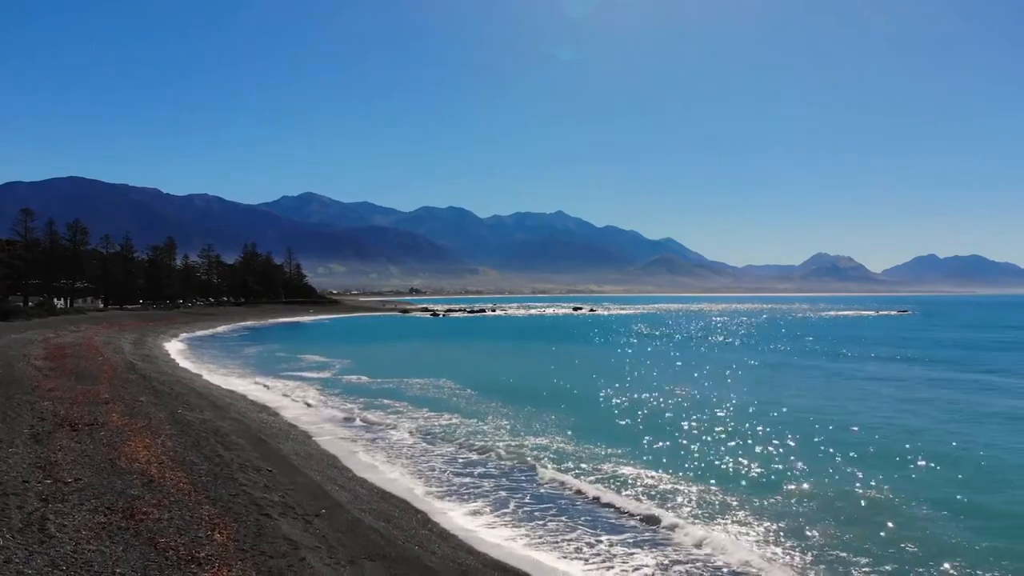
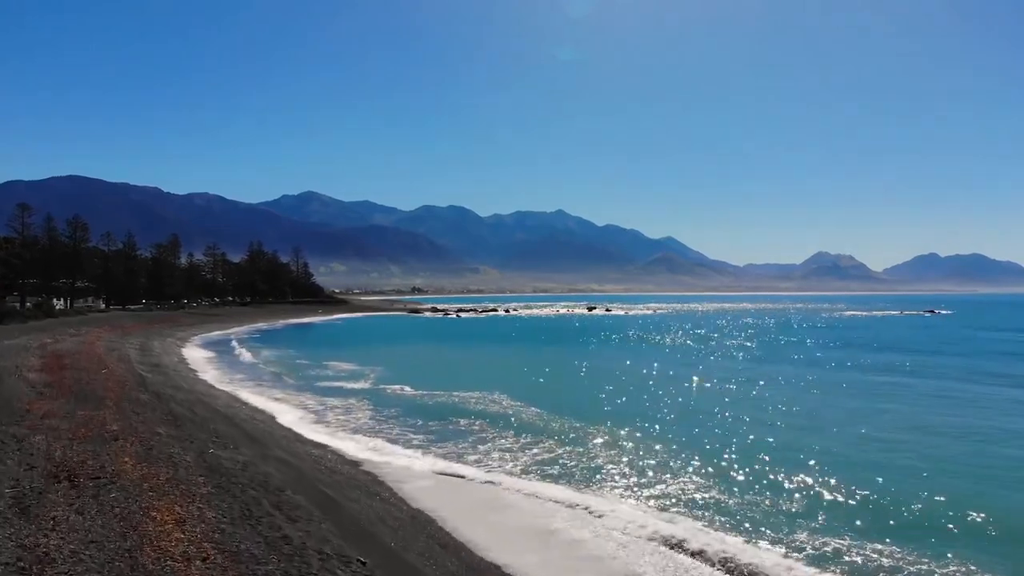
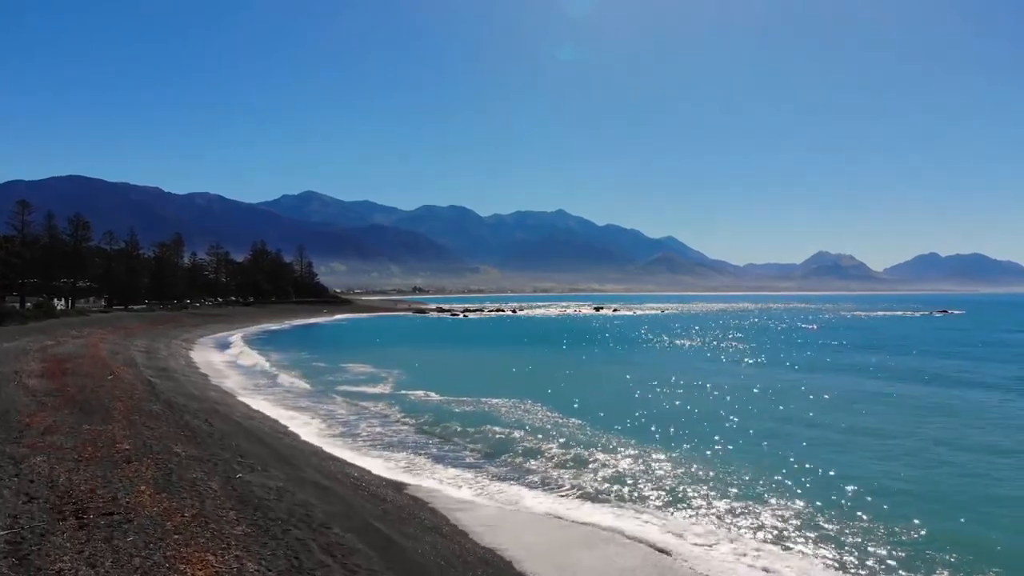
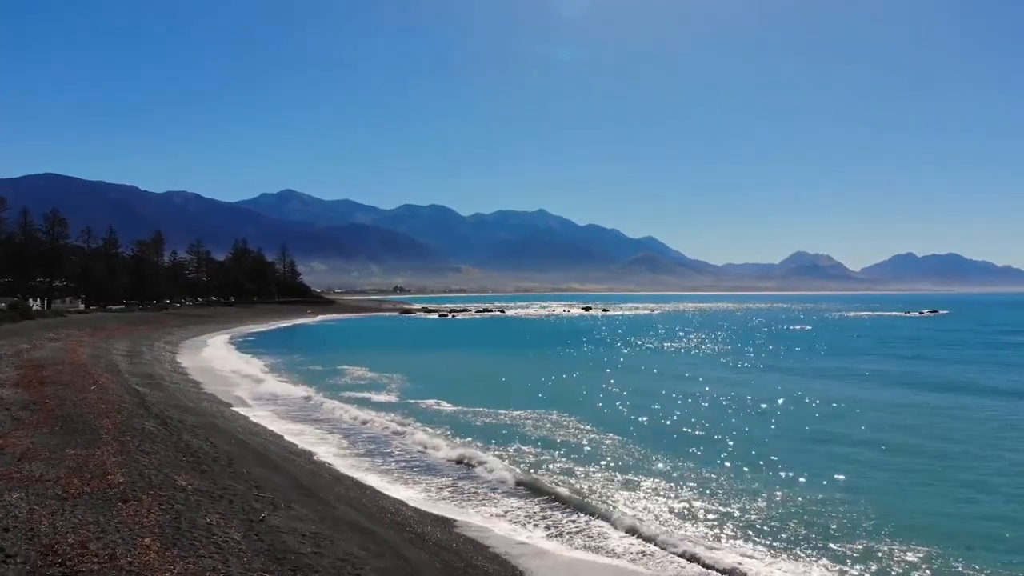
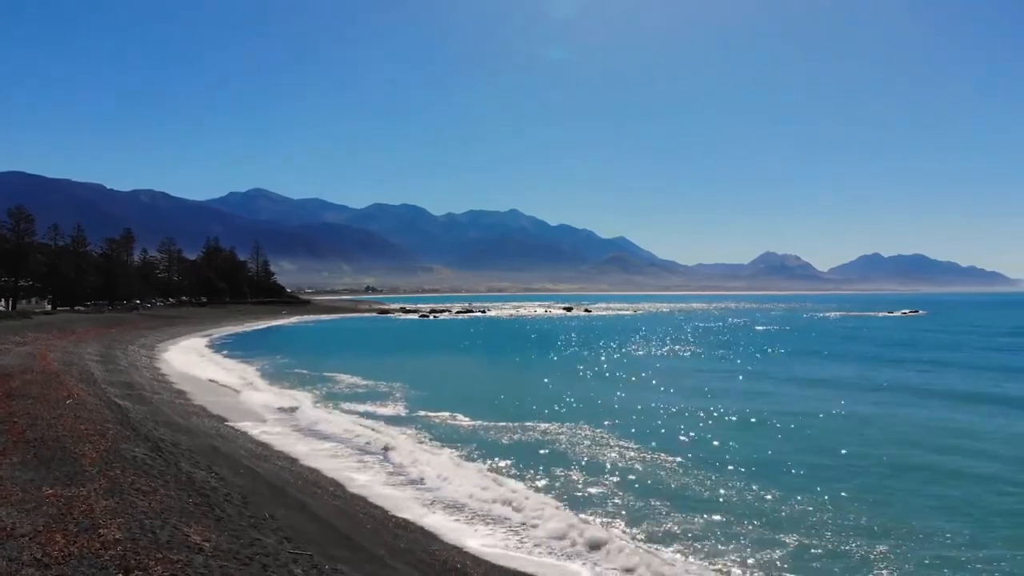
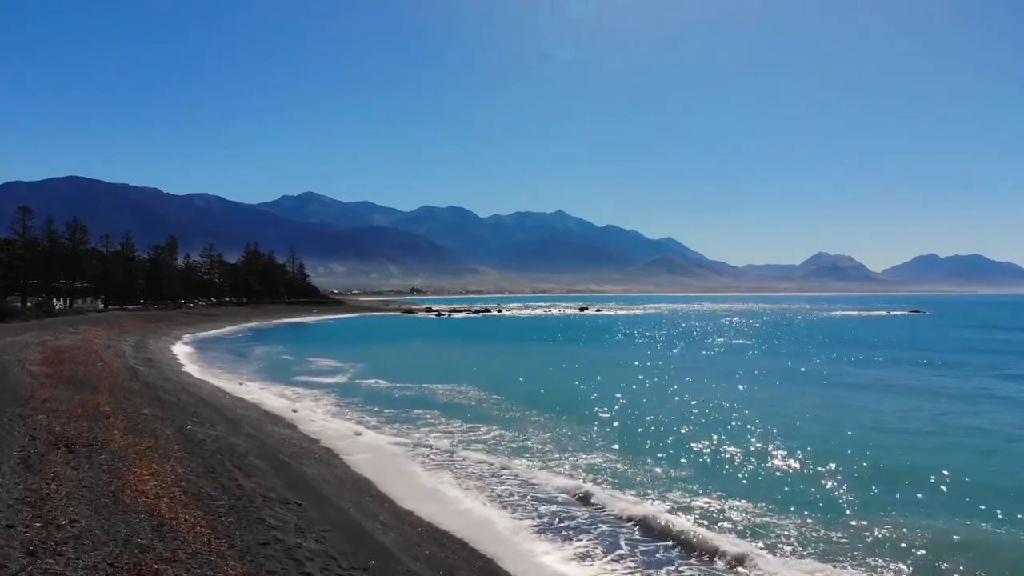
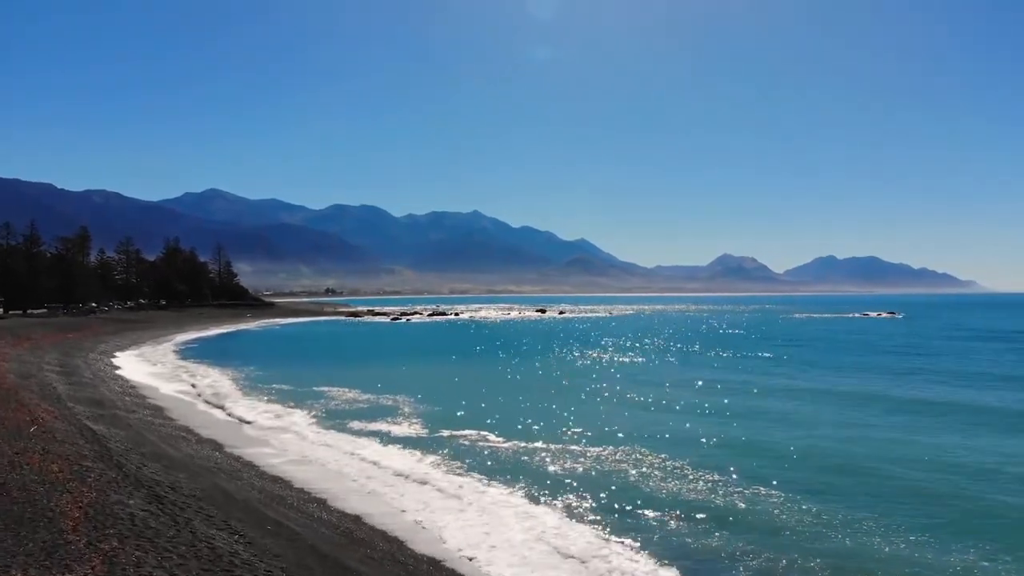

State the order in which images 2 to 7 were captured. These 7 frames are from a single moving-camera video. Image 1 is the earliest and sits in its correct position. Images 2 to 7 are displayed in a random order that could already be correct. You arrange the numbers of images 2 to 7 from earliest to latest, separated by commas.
6, 2, 3, 4, 5, 7
